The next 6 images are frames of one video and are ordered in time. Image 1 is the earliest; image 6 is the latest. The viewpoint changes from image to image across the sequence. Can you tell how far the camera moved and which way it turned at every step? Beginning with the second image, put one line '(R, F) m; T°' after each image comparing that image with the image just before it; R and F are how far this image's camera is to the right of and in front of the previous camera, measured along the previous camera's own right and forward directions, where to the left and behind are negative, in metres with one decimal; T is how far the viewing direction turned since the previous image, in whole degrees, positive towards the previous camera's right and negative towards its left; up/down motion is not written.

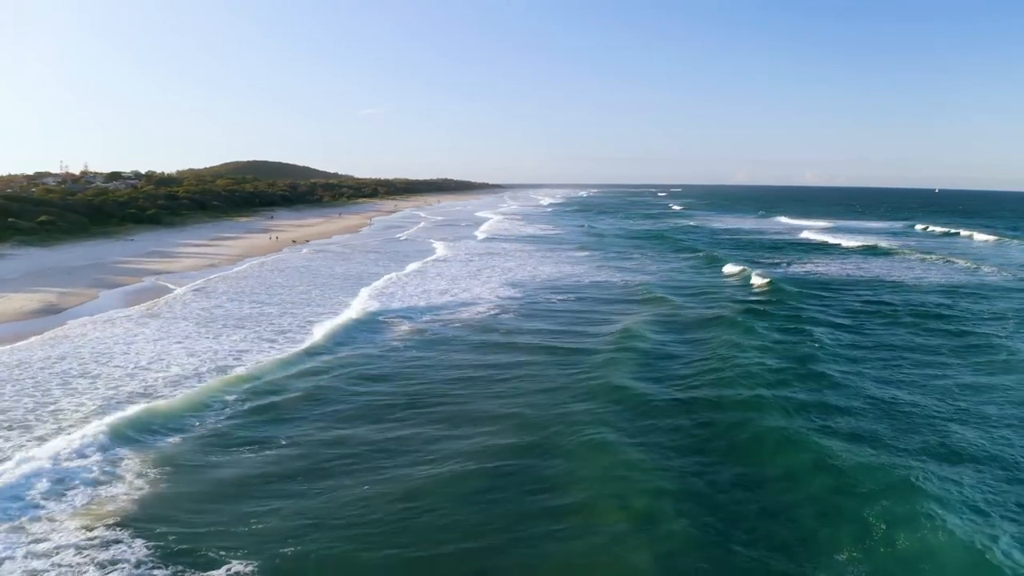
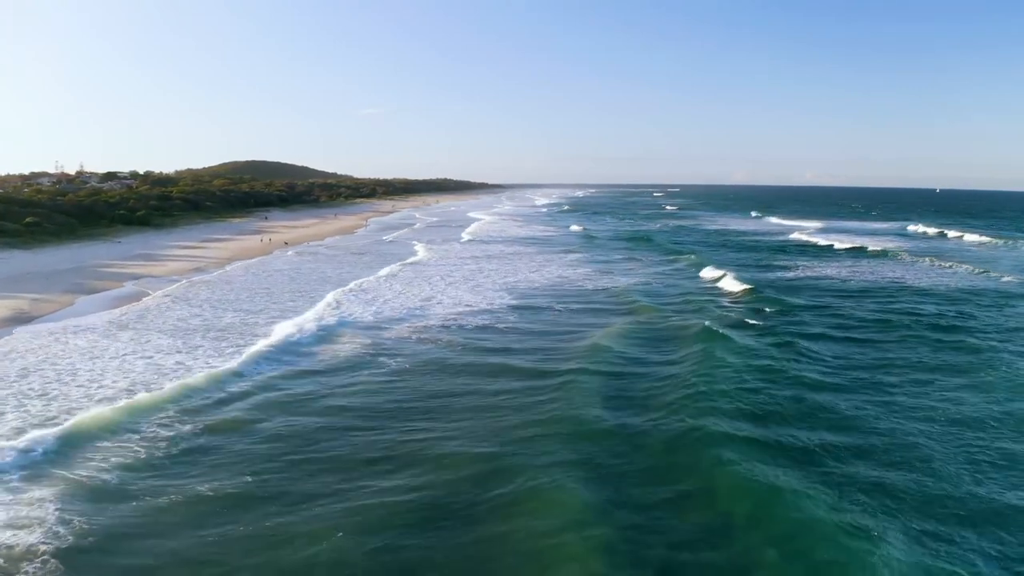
(+0.2, +1.1) m; 0°
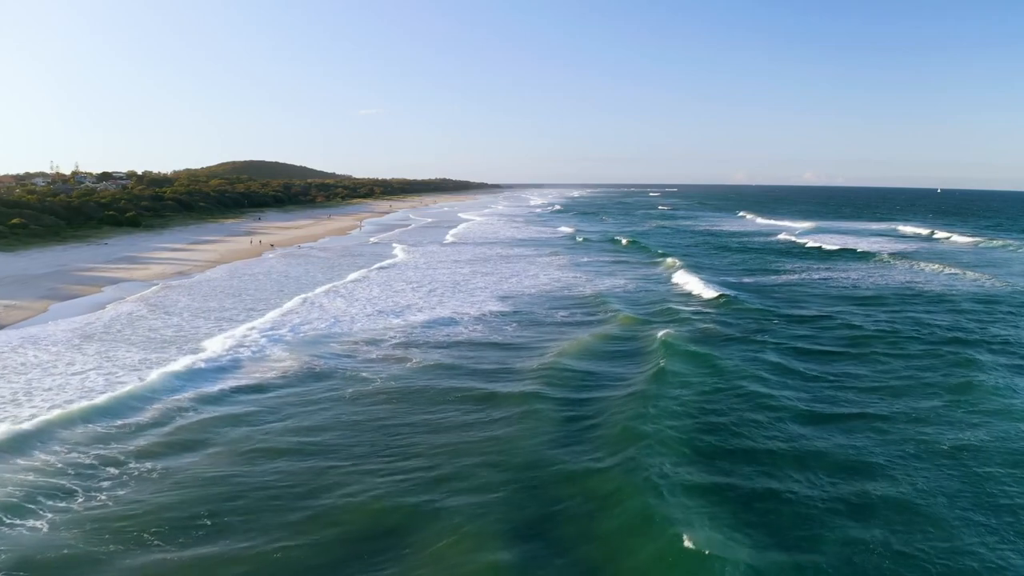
(+0.1, +1.2) m; 0°
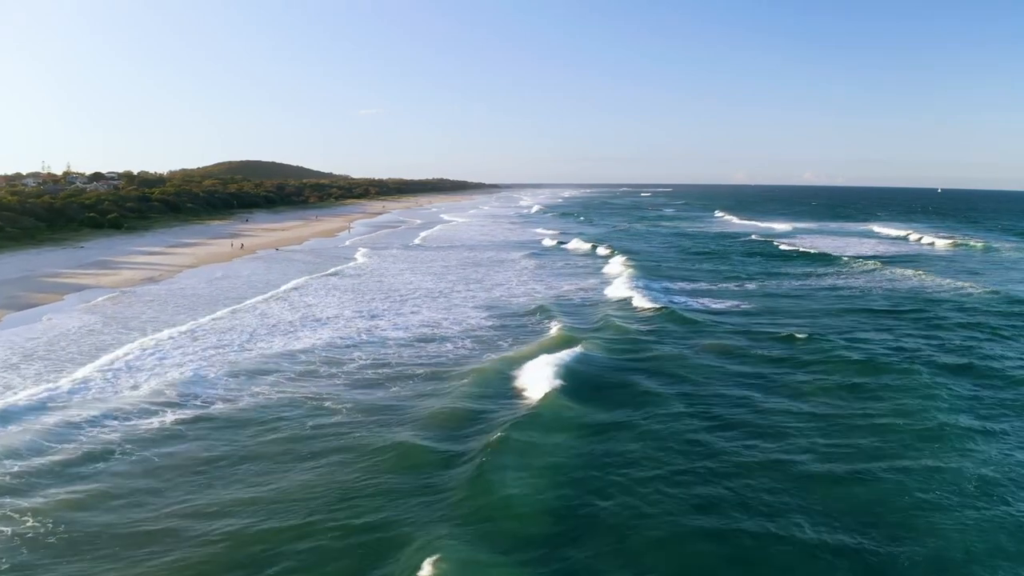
(+0.6, +1.4) m; 0°
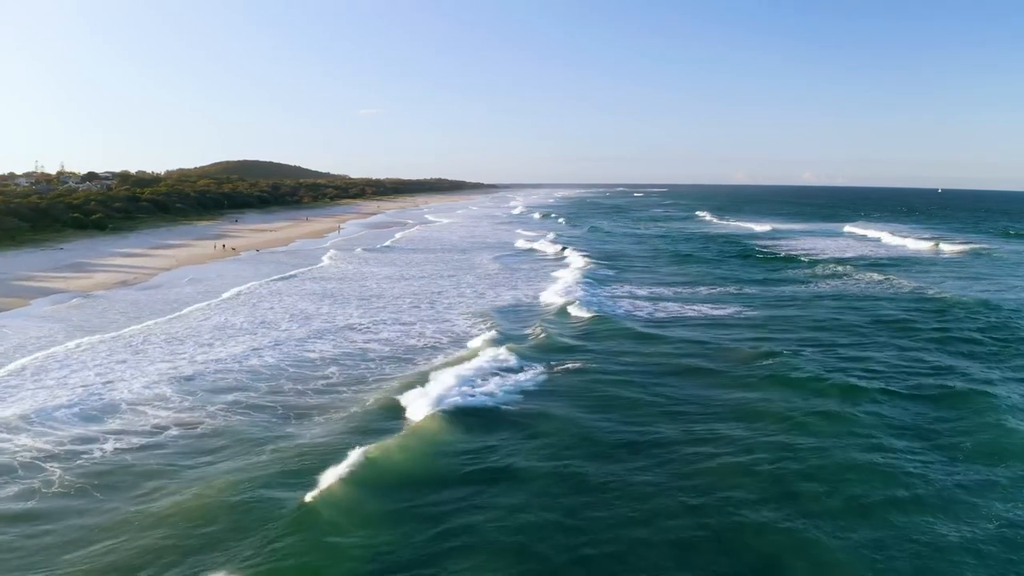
(+0.6, +0.9) m; 0°
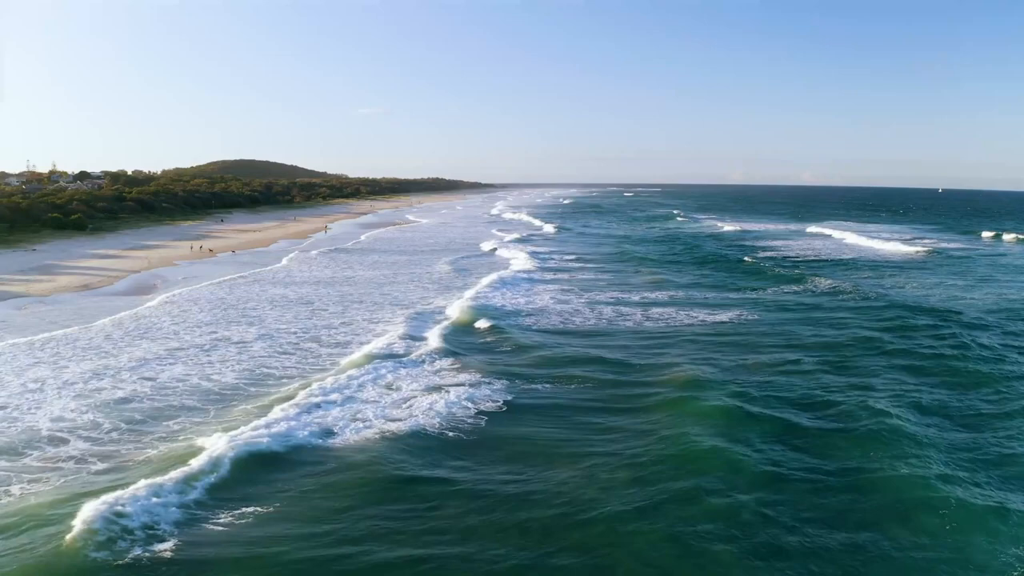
(+0.8, +1.2) m; 0°
